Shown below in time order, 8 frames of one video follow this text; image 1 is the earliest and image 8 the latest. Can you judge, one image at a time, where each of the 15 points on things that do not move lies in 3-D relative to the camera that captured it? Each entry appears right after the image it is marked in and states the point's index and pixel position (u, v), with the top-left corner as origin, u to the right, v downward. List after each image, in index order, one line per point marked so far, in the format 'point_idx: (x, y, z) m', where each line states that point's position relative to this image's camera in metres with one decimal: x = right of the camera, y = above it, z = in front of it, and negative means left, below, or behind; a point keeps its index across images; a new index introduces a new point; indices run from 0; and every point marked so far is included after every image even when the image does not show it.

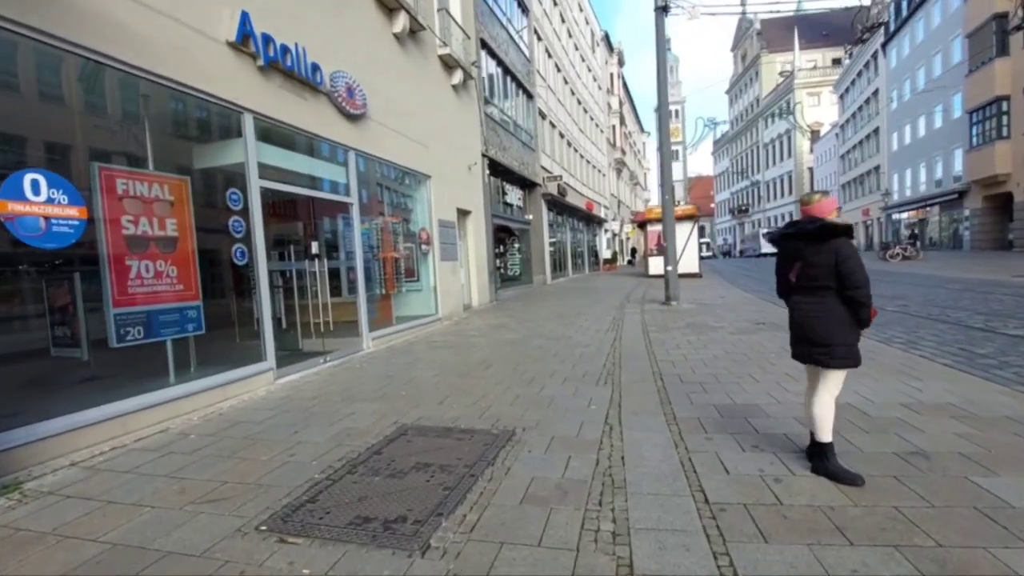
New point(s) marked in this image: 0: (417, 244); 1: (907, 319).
0: (-2.4, +1.1, +12.8) m
1: (+7.7, -0.6, +10.0) m
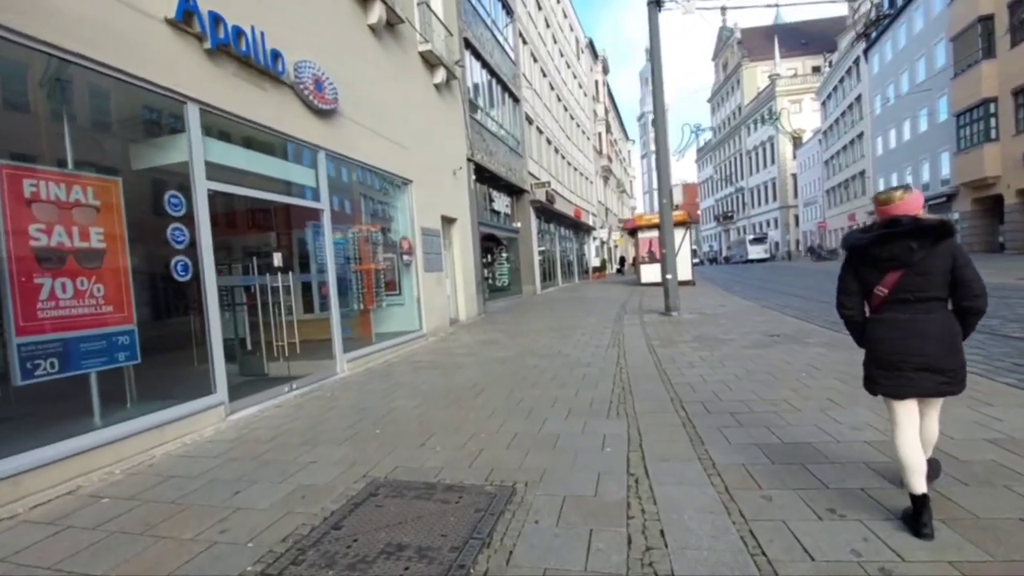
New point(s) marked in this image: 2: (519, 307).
0: (-2.6, +0.8, +11.8) m
1: (+7.6, -0.7, +9.2) m
2: (+0.2, -0.7, +19.7) m
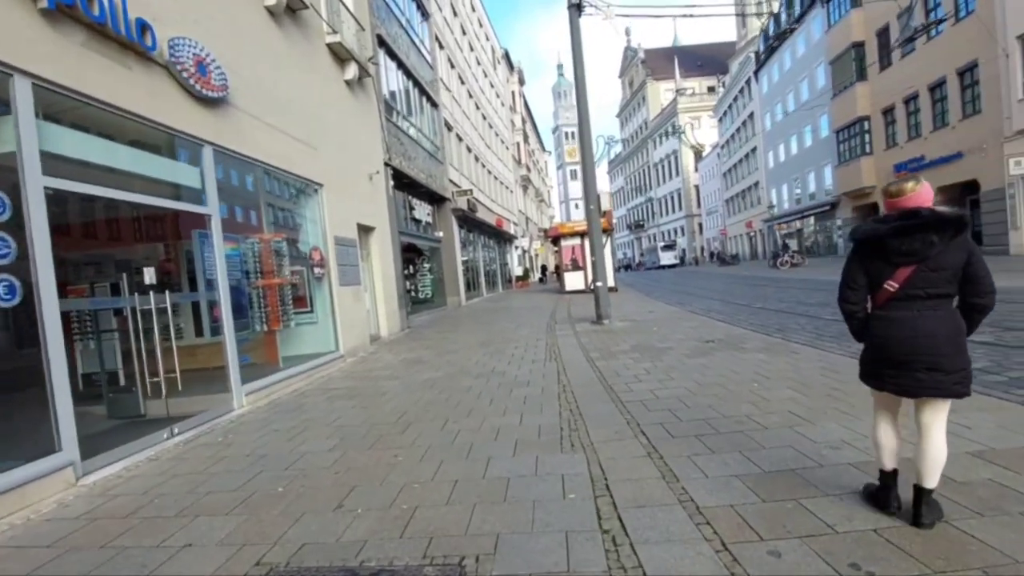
0: (-4.2, +0.4, +10.5) m
1: (+6.3, -0.8, +9.4) m
2: (-2.5, -1.2, +18.7) m
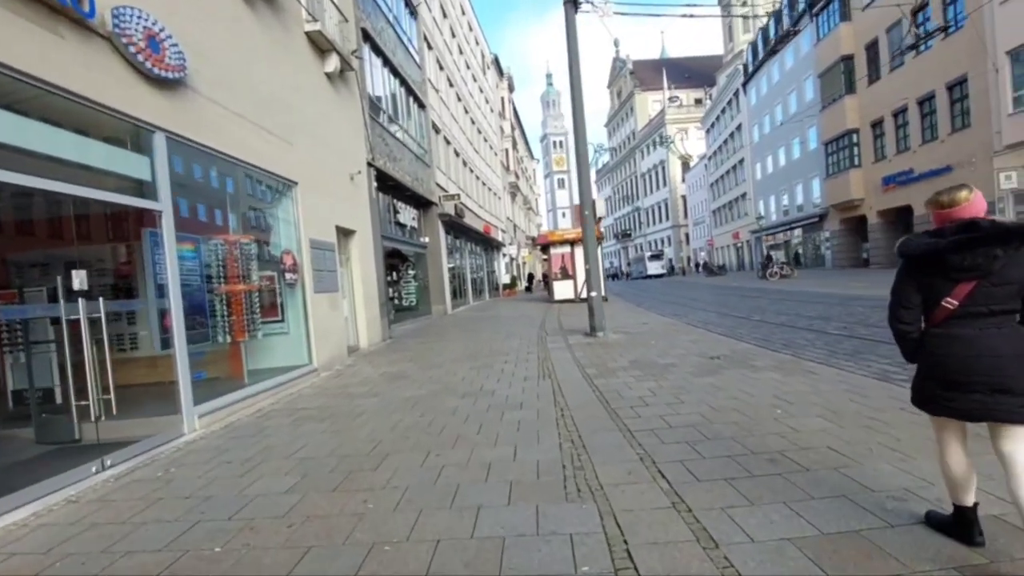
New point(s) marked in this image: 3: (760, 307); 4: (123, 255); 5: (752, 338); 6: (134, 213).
0: (-4.4, +0.3, +9.6) m
1: (+6.1, -1.0, +8.8) m
2: (-3.0, -1.4, +17.8) m
3: (+8.3, -0.6, +17.2) m
4: (-4.8, +0.4, +6.1) m
5: (+5.0, -1.0, +10.6) m
6: (-4.7, +0.9, +6.2) m
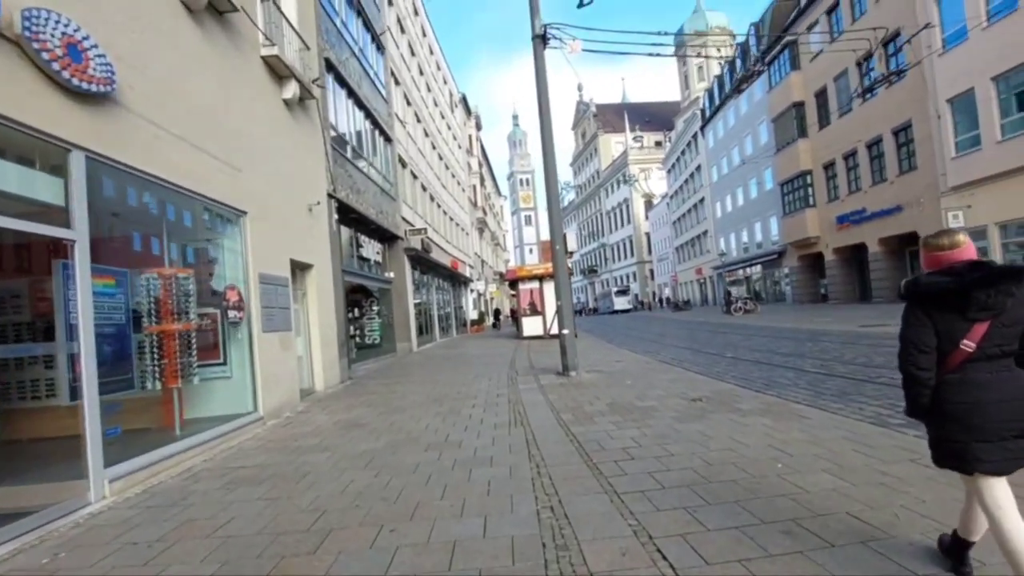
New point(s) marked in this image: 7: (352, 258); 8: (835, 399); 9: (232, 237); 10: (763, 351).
0: (-4.9, -0.4, +8.7) m
1: (+5.6, -1.6, +8.5) m
2: (-4.0, -2.7, +16.8) m
3: (+7.3, -1.8, +17.0) m
4: (-5.1, 0.0, +5.1) m
5: (+4.3, -1.8, +10.1) m
6: (-5.1, +0.5, +5.3) m
7: (-5.3, +1.0, +17.0) m
8: (+4.8, -1.7, +7.6) m
9: (-5.0, +0.9, +9.1) m
10: (+6.9, -1.7, +14.0) m
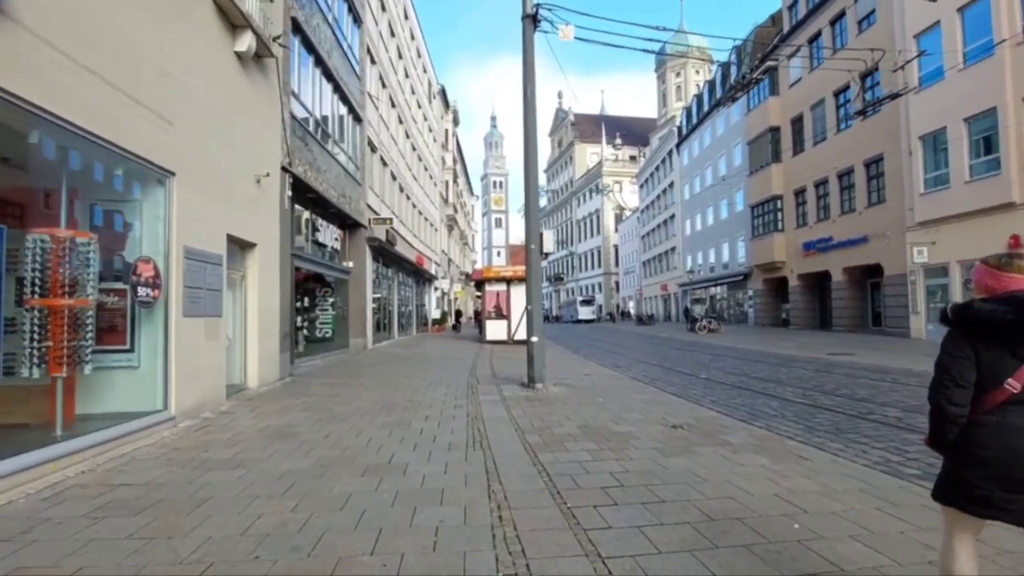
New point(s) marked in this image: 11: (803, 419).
0: (-5.4, 0.0, +7.2) m
1: (+5.0, -2.0, +7.8) m
2: (-5.2, -2.4, +15.4) m
3: (+6.1, -2.4, +16.3) m
4: (-5.3, +0.4, +3.7) m
5: (+3.6, -2.1, +9.3) m
6: (-5.2, +0.9, +3.9) m
7: (-6.3, +1.4, +15.6) m
8: (+4.3, -2.0, +6.9) m
9: (-5.4, +1.3, +7.7) m
10: (+5.9, -2.3, +13.4) m
11: (+4.5, -2.0, +8.0) m
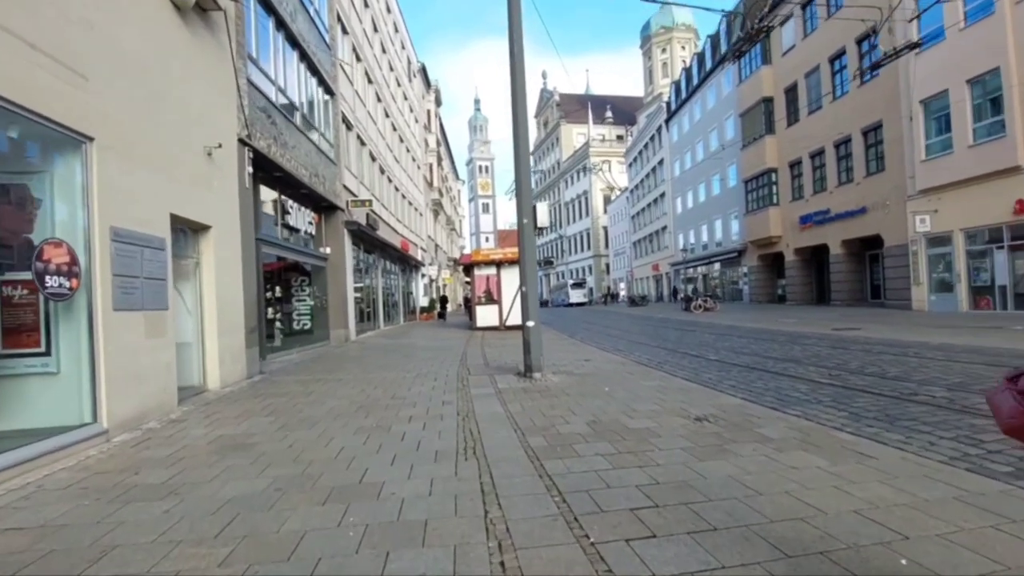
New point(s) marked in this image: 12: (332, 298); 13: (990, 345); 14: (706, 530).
0: (-5.5, +0.2, +6.0) m
1: (+5.0, -1.5, +6.8) m
2: (-5.4, -2.0, +14.2) m
3: (+5.9, -1.7, +15.4) m
4: (-5.3, +0.4, +2.4) m
5: (+3.6, -1.6, +8.3) m
6: (-5.3, +0.9, +2.6) m
7: (-6.6, +1.7, +14.2) m
8: (+4.3, -1.6, +5.9) m
9: (-5.5, +1.4, +6.4) m
10: (+5.8, -1.6, +12.4) m
11: (+4.5, -1.6, +6.9) m
12: (-6.8, -0.4, +19.5) m
13: (+11.4, -1.4, +12.1) m
14: (+1.3, -1.6, +3.5) m
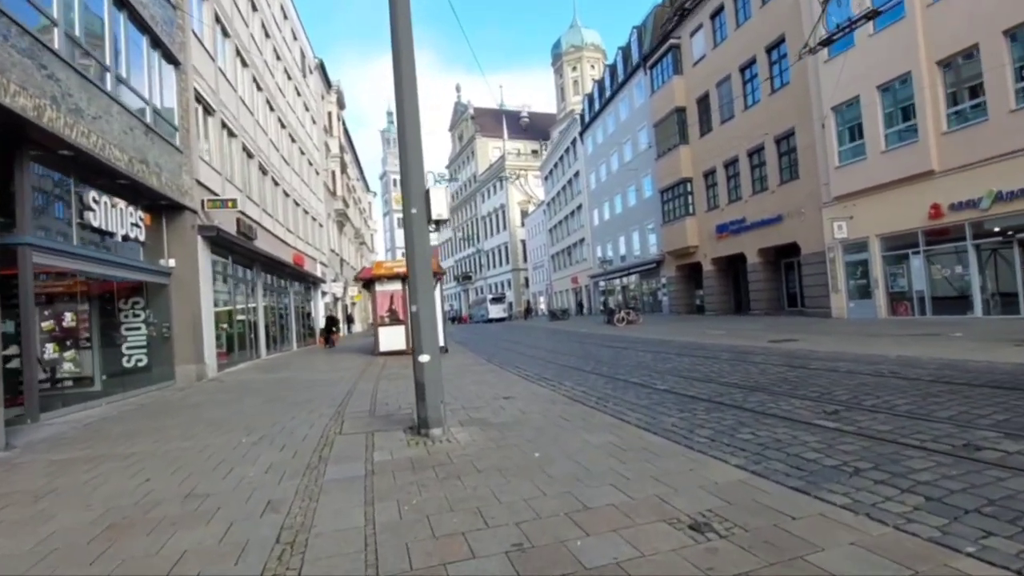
0: (-6.3, -0.1, +2.1) m
1: (+3.9, -1.6, +4.4) m
2: (-7.5, -2.5, +10.2) m
3: (+3.4, -2.0, +13.1) m
4: (-5.7, +0.3, -1.4) m
5: (+2.3, -1.8, +5.7) m
6: (-5.6, +0.8, -1.2) m
7: (-8.7, +1.2, +10.1) m
8: (+3.4, -1.6, +3.4) m
9: (-6.5, +1.2, +2.5) m
10: (+3.8, -1.8, +10.1) m
11: (+3.4, -1.6, +4.5) m
12: (-9.7, -1.1, +15.2) m
13: (+9.4, -1.5, +10.7) m
14: (+0.8, -1.7, +0.6) m
